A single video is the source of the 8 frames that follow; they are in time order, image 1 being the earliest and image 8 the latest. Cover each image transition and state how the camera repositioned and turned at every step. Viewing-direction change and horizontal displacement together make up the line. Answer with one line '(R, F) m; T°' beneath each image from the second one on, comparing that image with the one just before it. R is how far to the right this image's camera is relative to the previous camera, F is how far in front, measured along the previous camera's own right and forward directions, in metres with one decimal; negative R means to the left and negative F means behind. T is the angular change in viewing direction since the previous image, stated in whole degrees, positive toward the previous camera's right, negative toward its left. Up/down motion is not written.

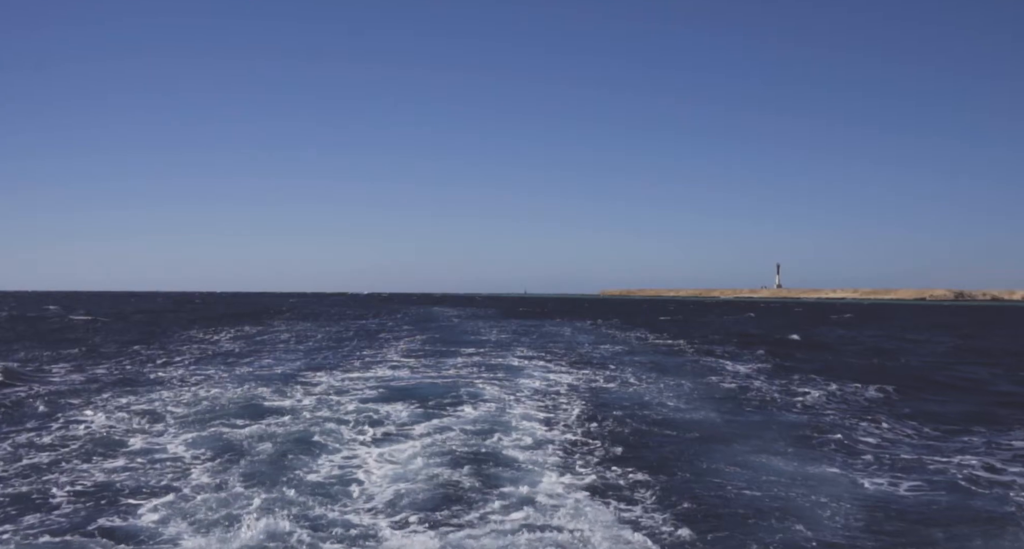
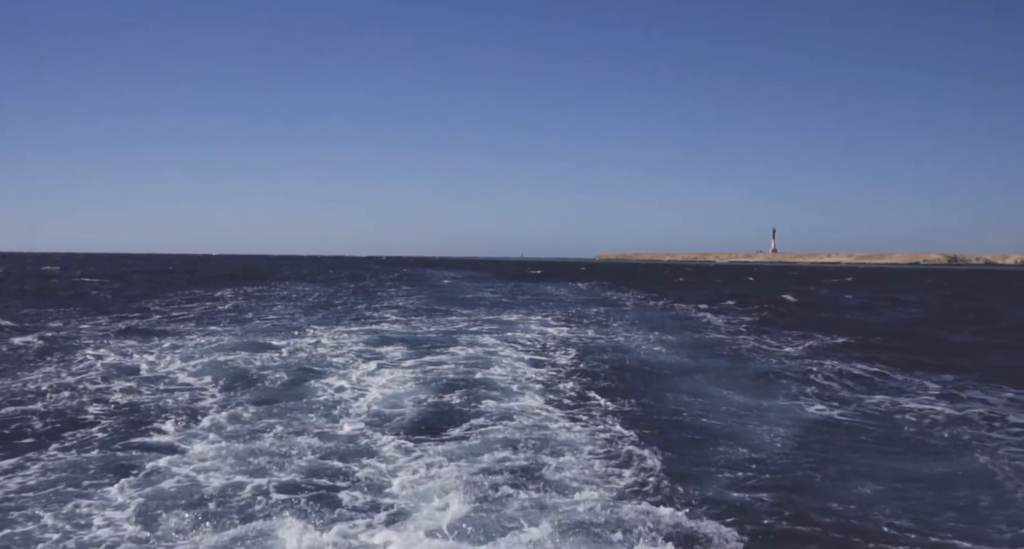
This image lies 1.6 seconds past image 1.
(+0.4, -1.9) m; 0°
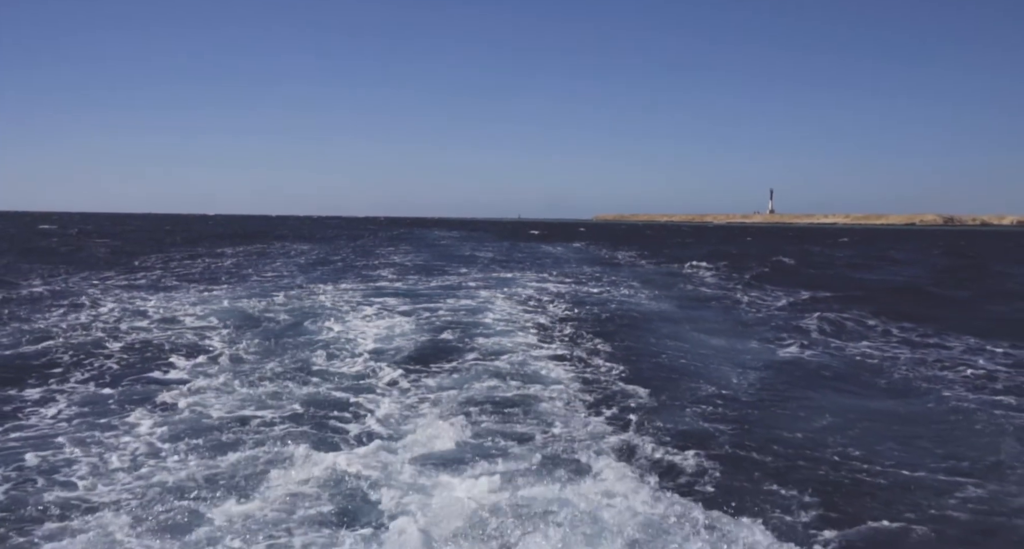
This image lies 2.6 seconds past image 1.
(+0.2, -1.0) m; 0°
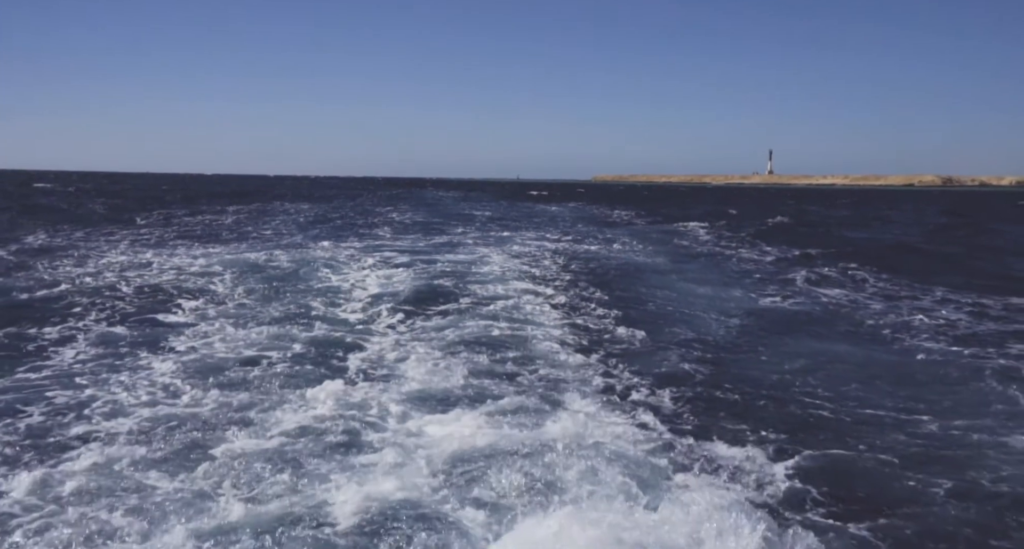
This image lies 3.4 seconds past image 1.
(+0.1, -0.7) m; 0°
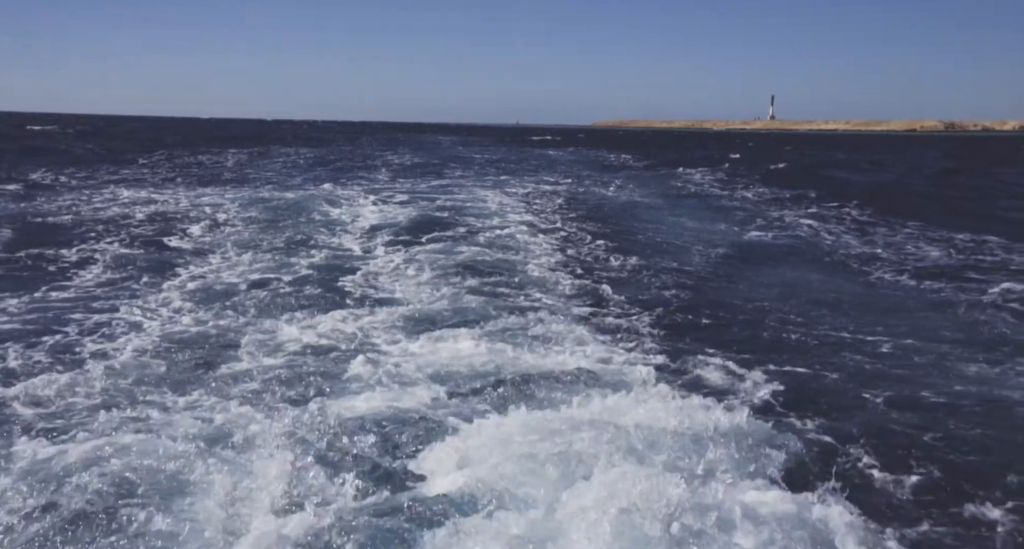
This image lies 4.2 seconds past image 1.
(+0.1, -0.7) m; 0°
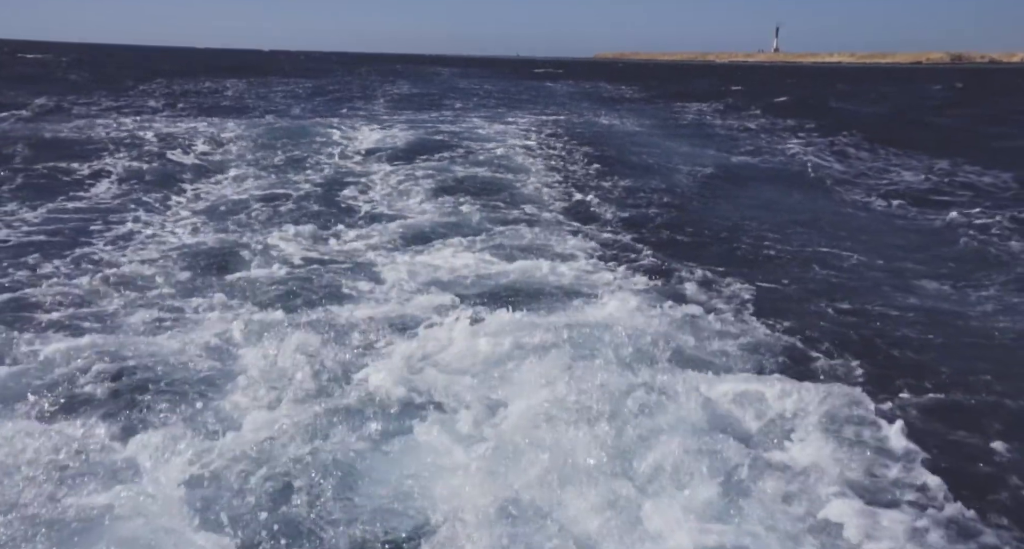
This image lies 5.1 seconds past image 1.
(+0.1, -0.7) m; 0°
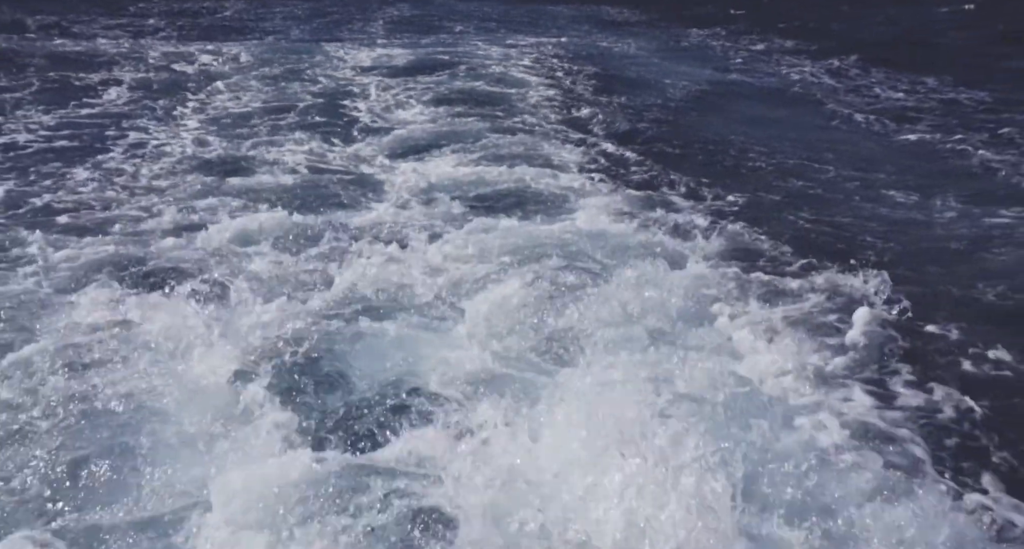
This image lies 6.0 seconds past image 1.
(+0.1, -0.6) m; 0°
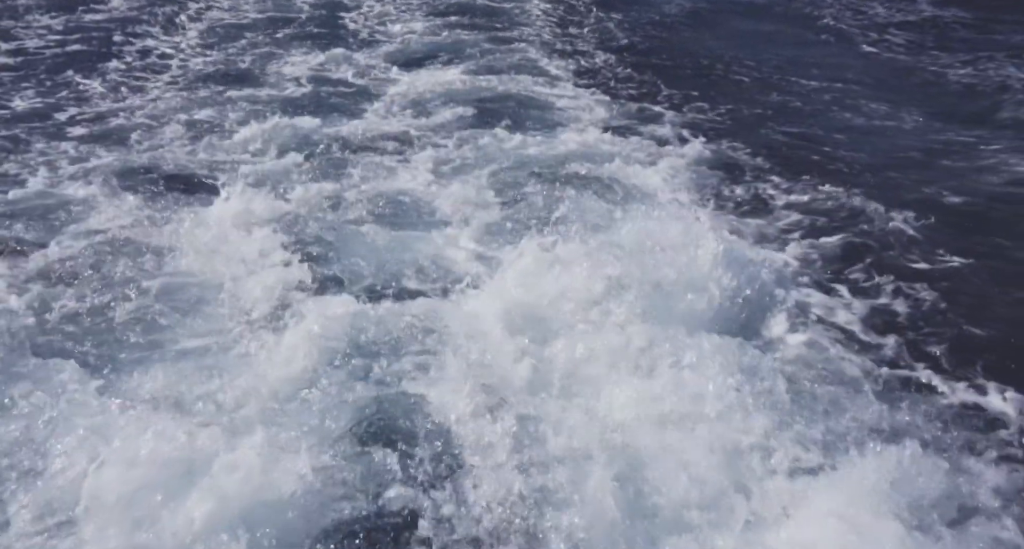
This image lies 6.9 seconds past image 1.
(+0.1, -0.6) m; 0°
